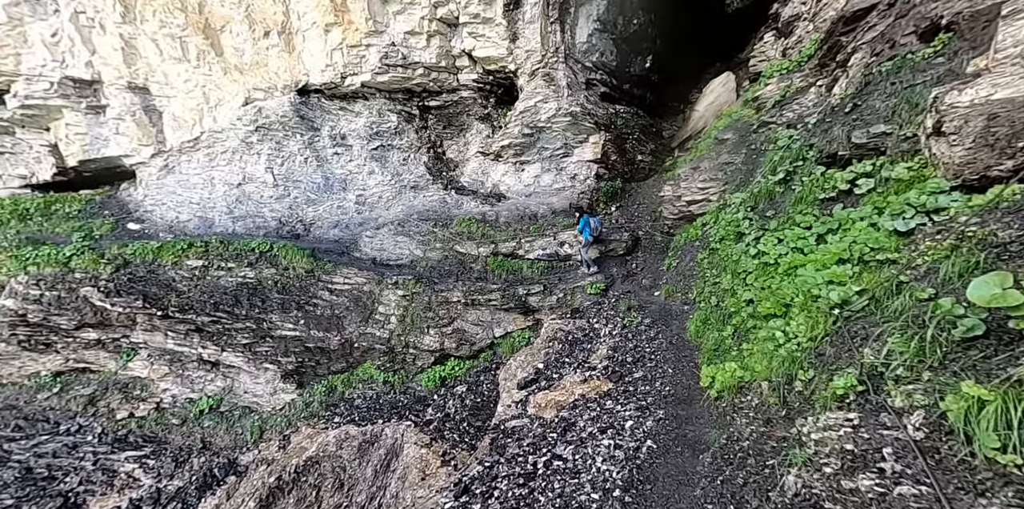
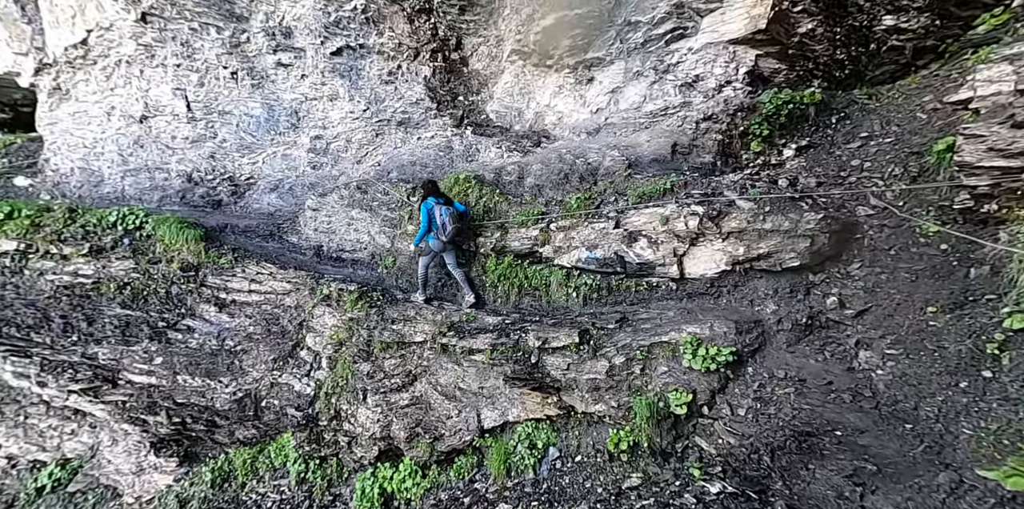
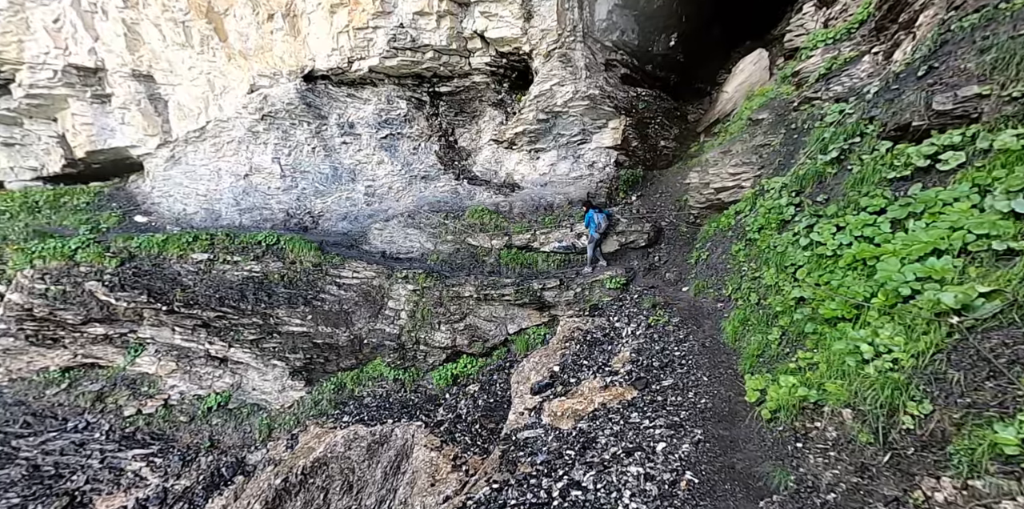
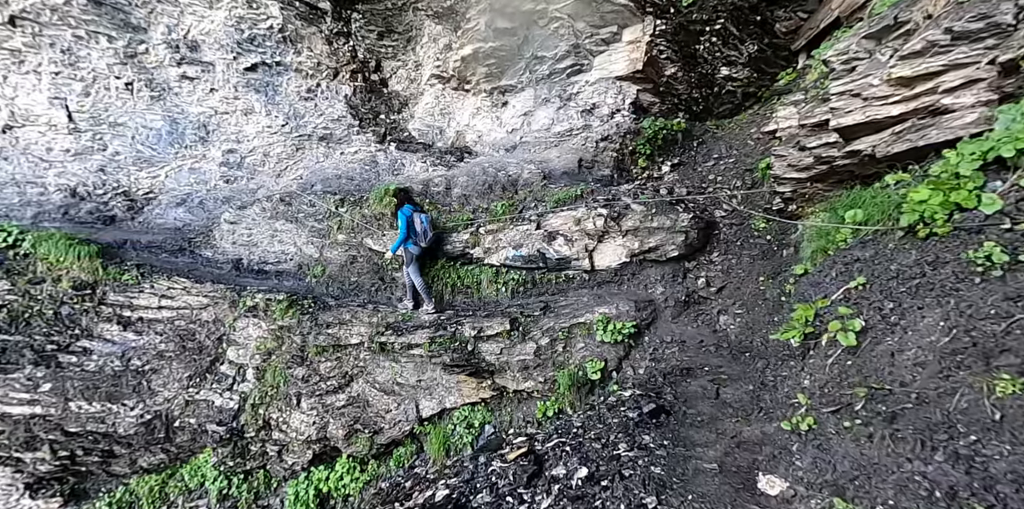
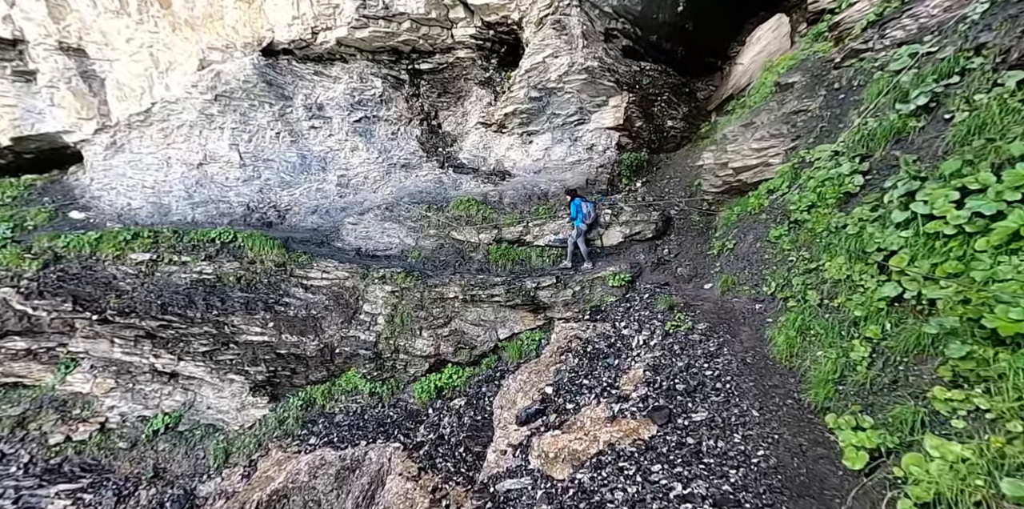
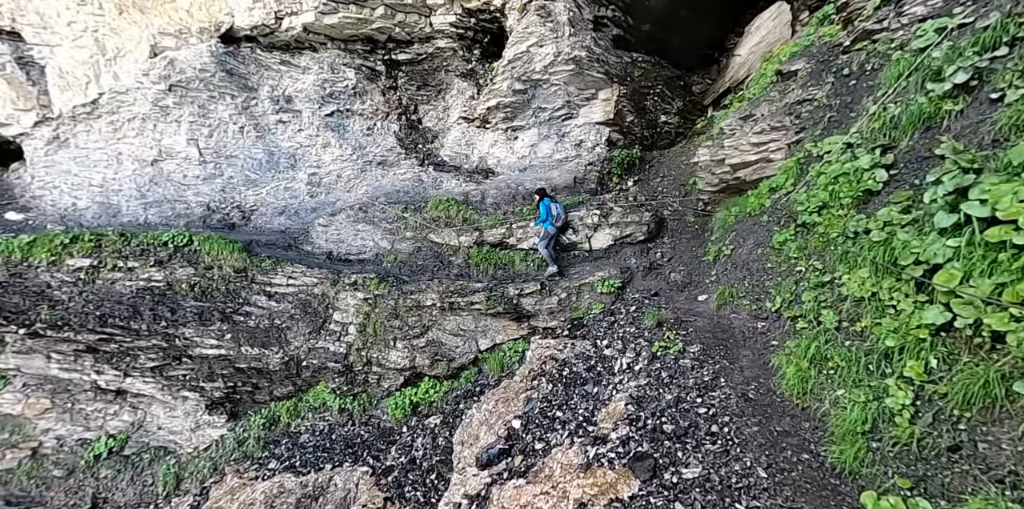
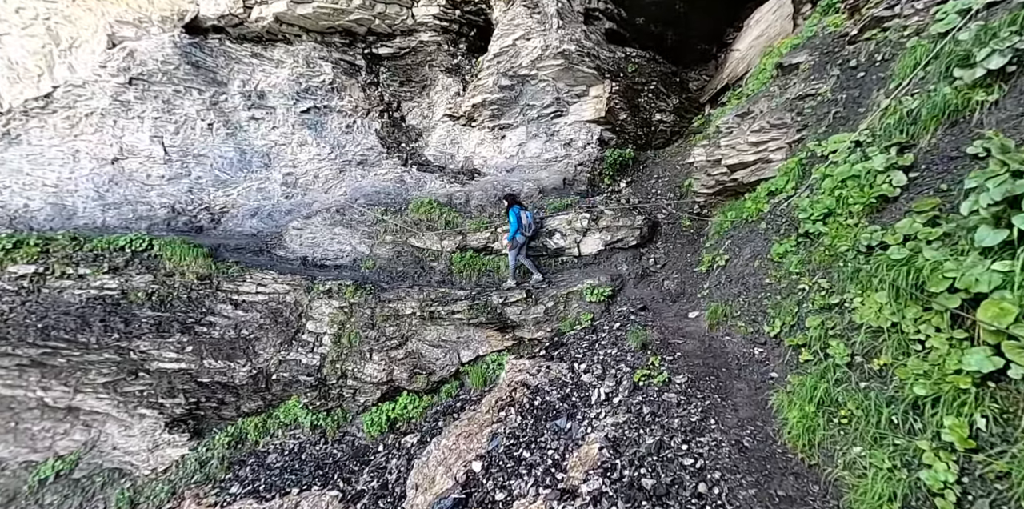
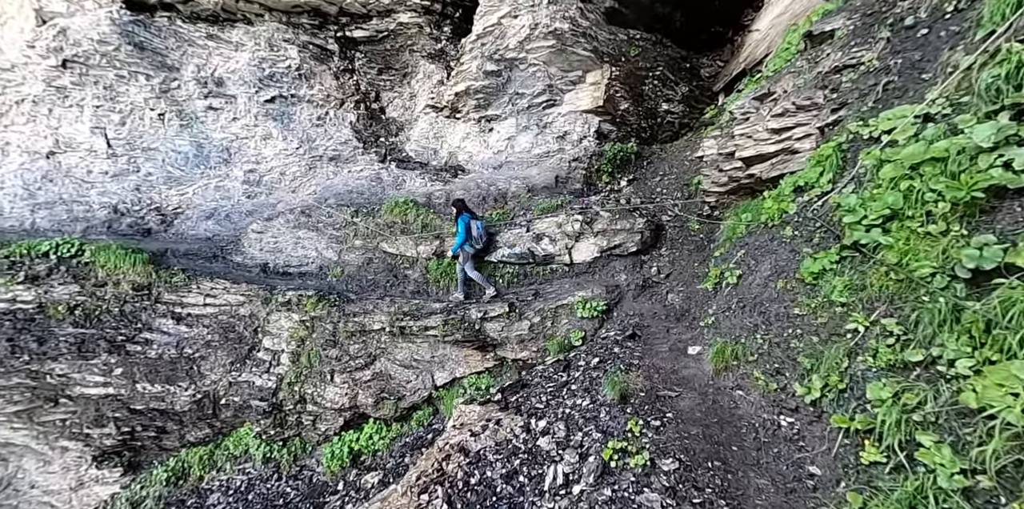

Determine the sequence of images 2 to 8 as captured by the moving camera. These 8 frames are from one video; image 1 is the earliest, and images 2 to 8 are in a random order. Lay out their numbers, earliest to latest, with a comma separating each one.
3, 5, 6, 7, 8, 4, 2
